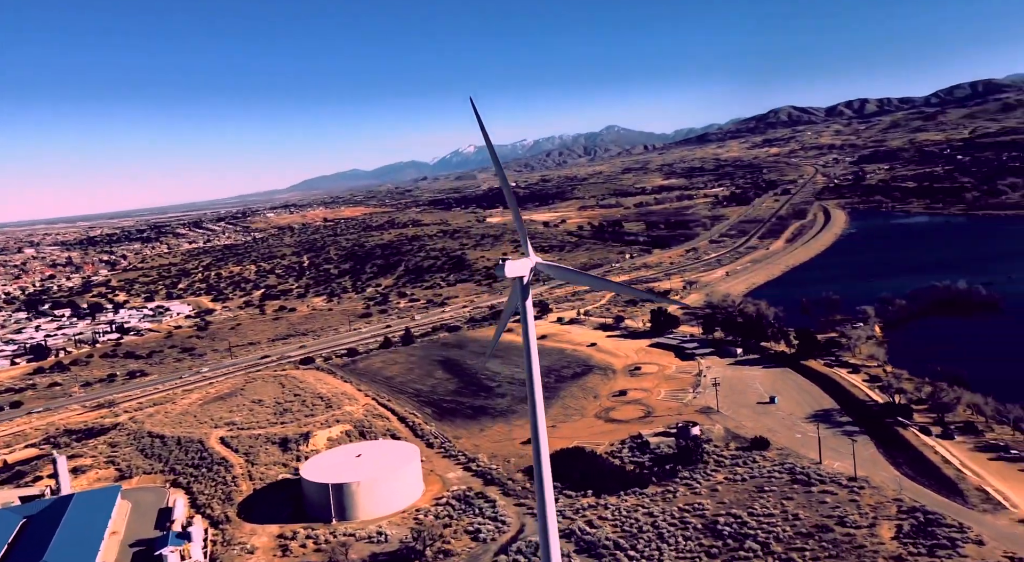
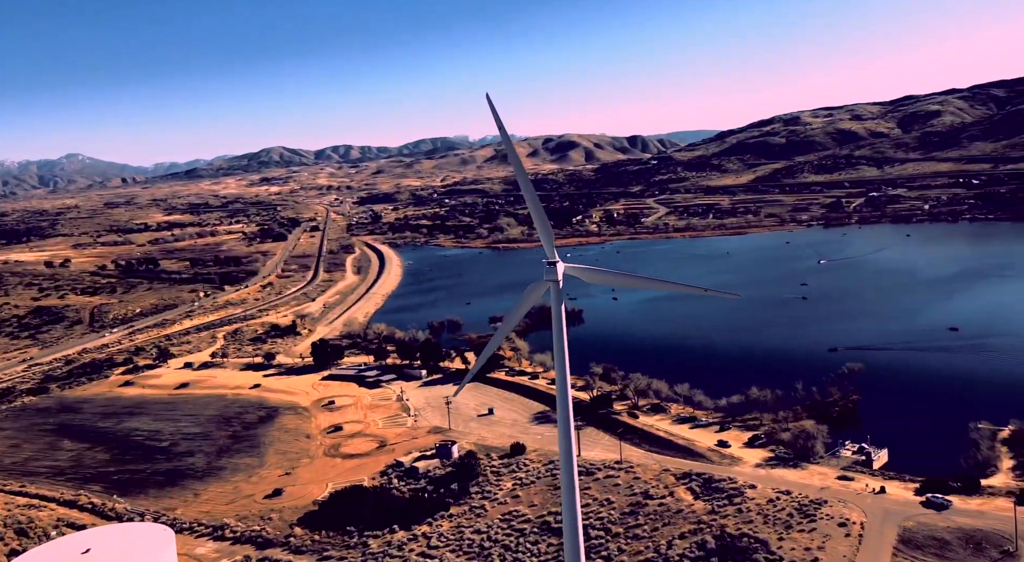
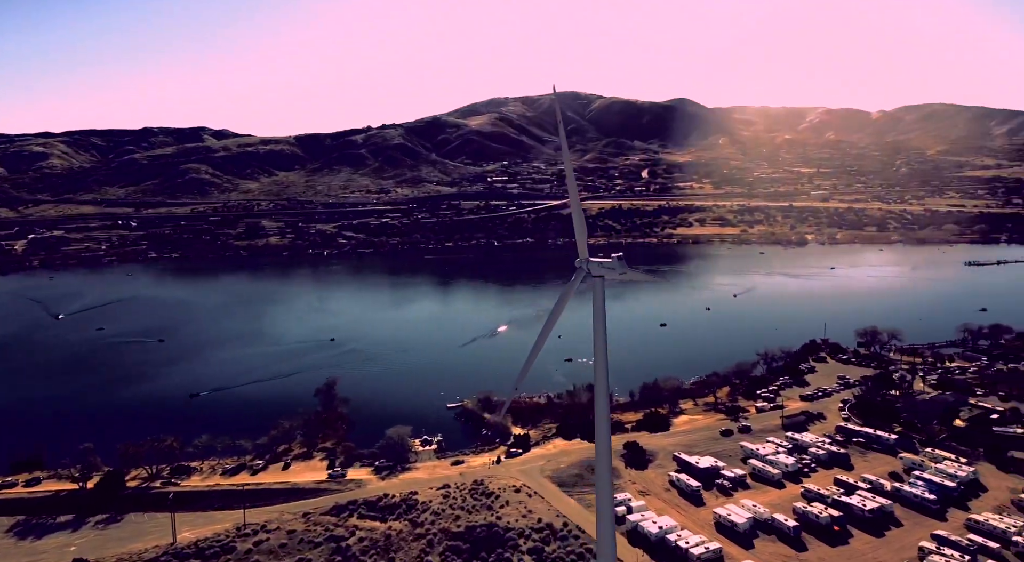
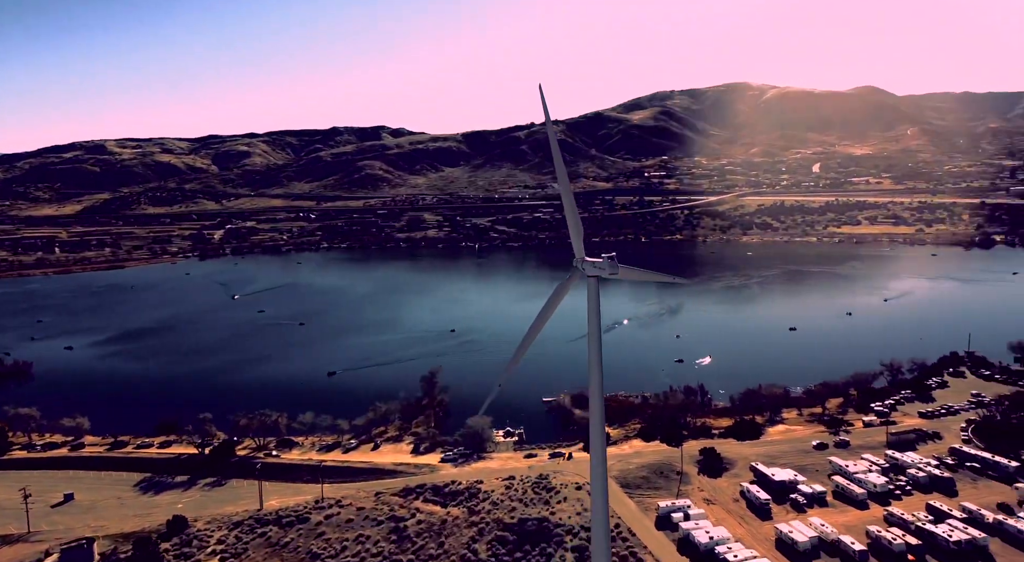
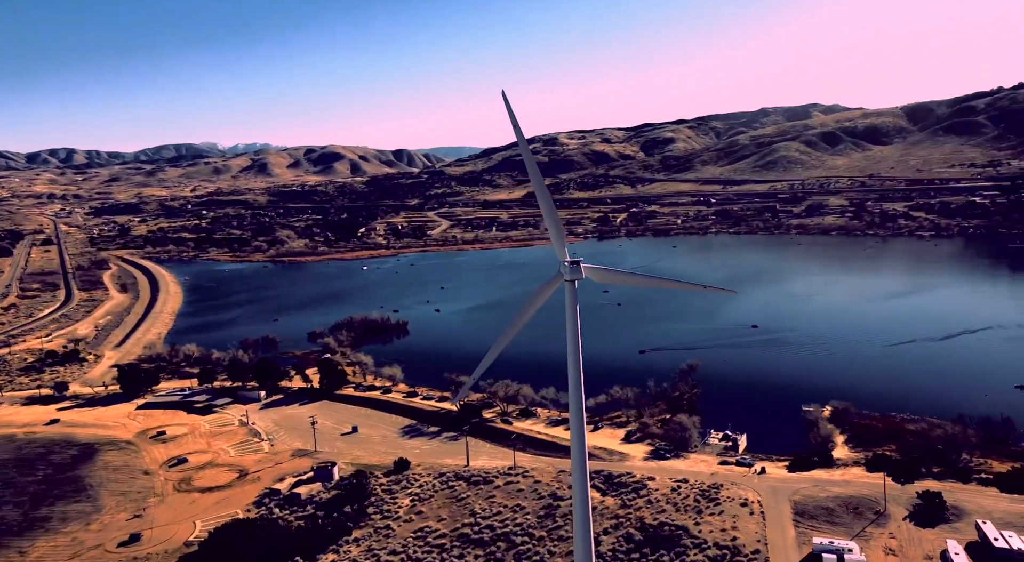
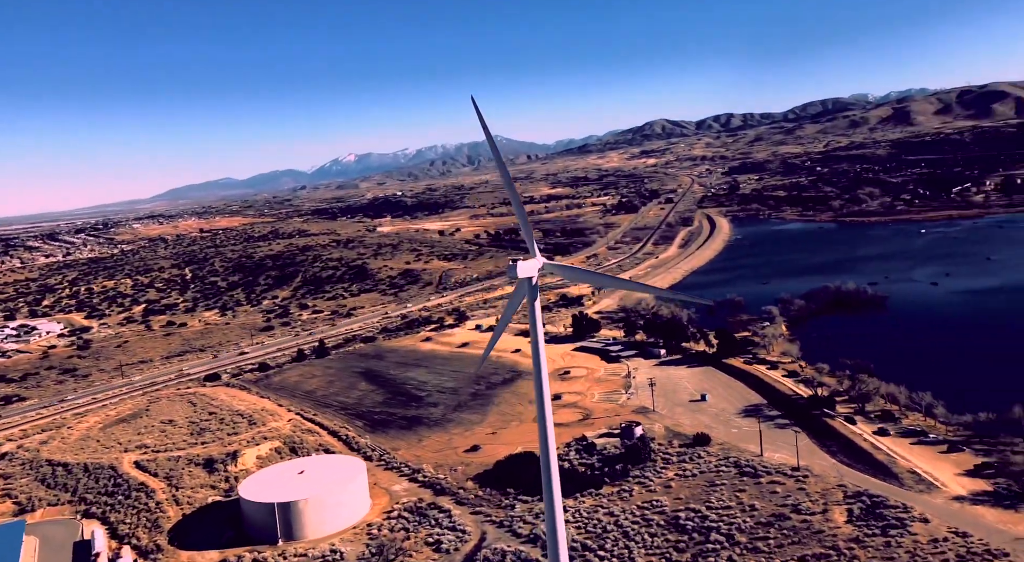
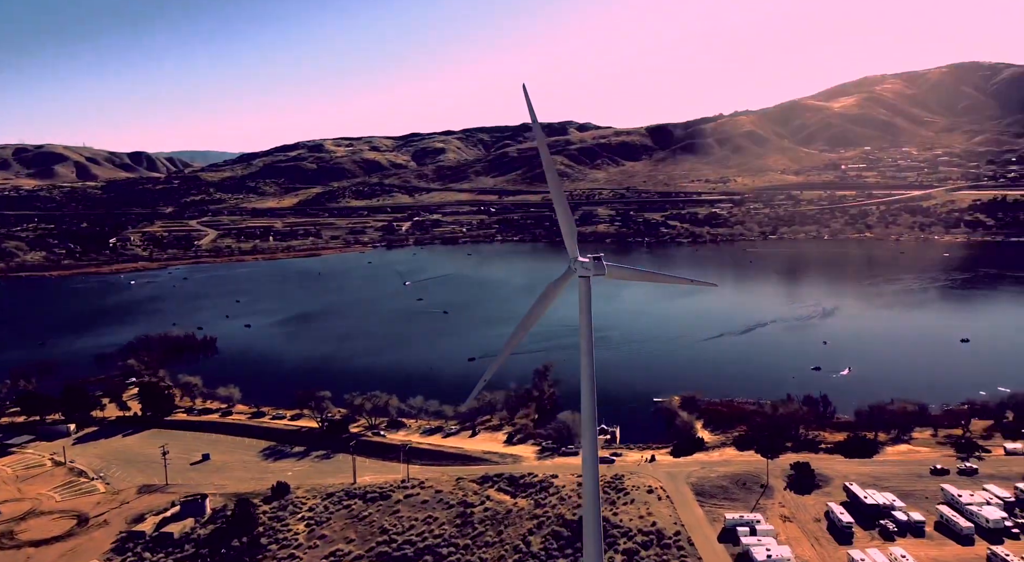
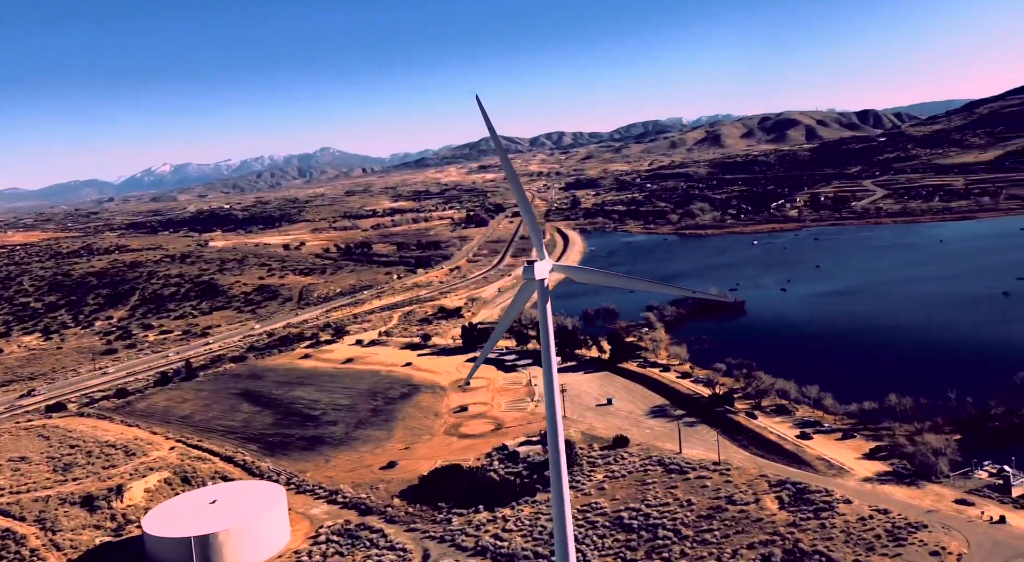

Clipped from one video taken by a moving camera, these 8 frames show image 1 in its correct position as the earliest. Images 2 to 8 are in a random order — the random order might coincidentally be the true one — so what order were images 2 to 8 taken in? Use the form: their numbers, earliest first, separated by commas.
6, 8, 2, 5, 7, 4, 3
